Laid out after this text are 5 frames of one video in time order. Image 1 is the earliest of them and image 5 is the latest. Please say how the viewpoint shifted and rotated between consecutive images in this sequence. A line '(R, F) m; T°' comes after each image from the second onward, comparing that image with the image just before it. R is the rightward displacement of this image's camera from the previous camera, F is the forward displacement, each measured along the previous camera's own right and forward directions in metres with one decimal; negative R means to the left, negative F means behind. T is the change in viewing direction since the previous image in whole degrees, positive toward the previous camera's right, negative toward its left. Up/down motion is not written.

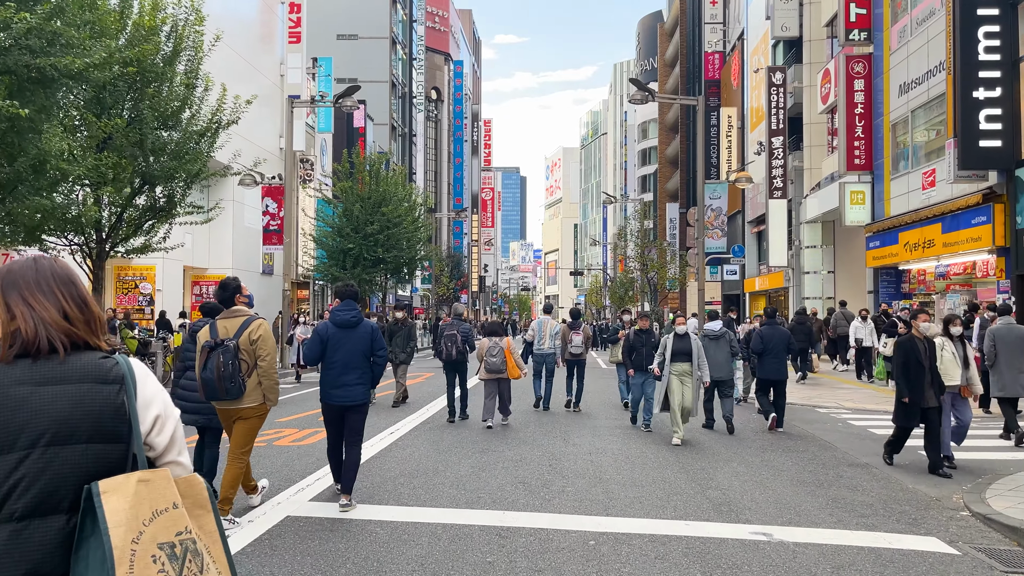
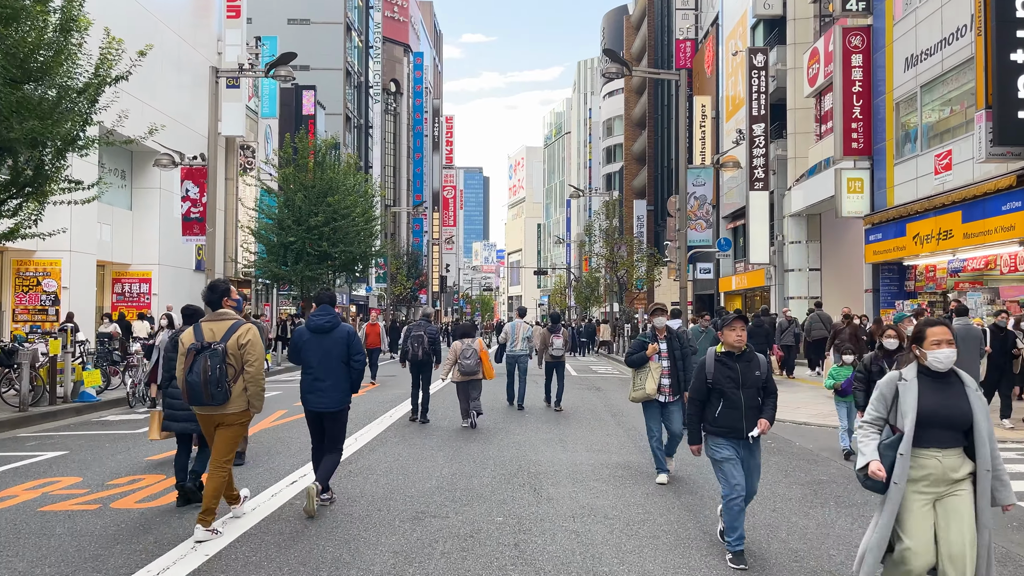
(+0.1, +3.0) m; +3°
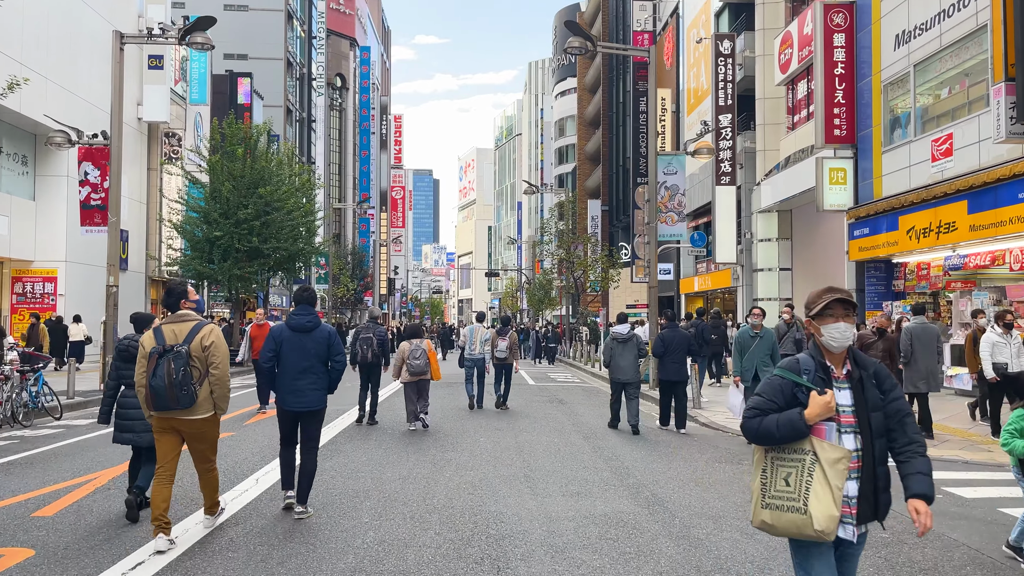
(0.0, +2.4) m; +4°
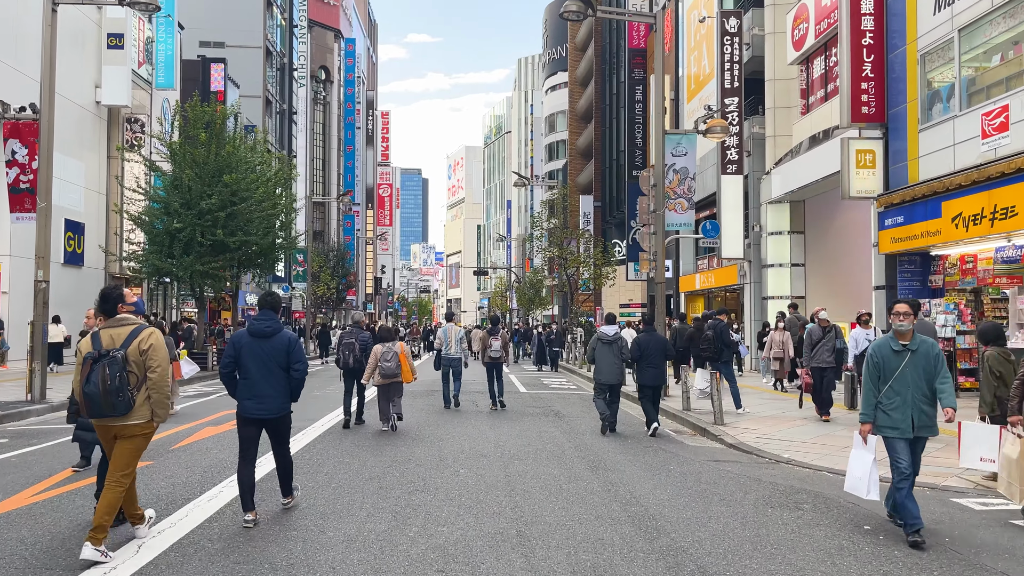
(0.0, +2.3) m; +1°
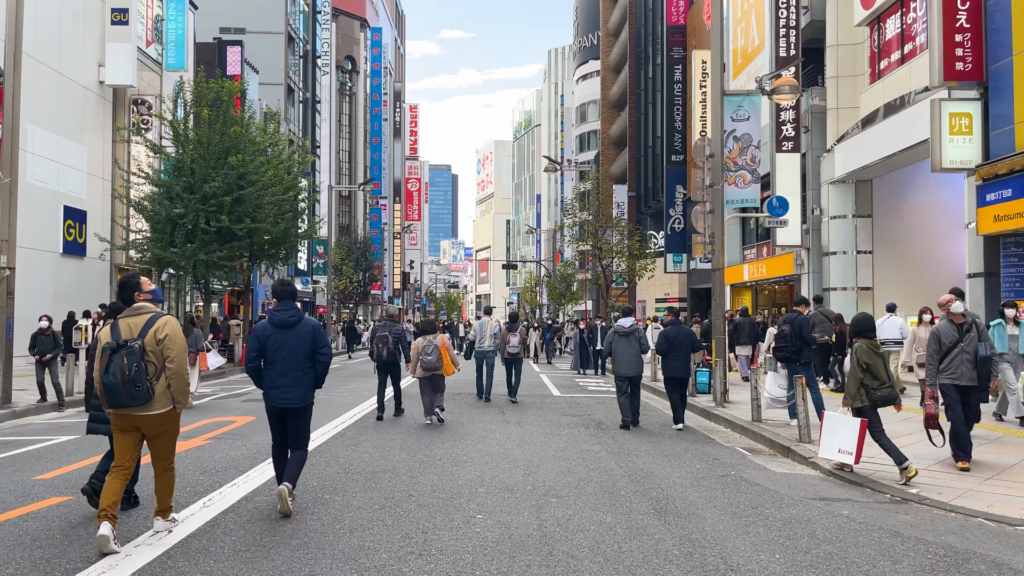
(-0.1, +2.4) m; -2°
